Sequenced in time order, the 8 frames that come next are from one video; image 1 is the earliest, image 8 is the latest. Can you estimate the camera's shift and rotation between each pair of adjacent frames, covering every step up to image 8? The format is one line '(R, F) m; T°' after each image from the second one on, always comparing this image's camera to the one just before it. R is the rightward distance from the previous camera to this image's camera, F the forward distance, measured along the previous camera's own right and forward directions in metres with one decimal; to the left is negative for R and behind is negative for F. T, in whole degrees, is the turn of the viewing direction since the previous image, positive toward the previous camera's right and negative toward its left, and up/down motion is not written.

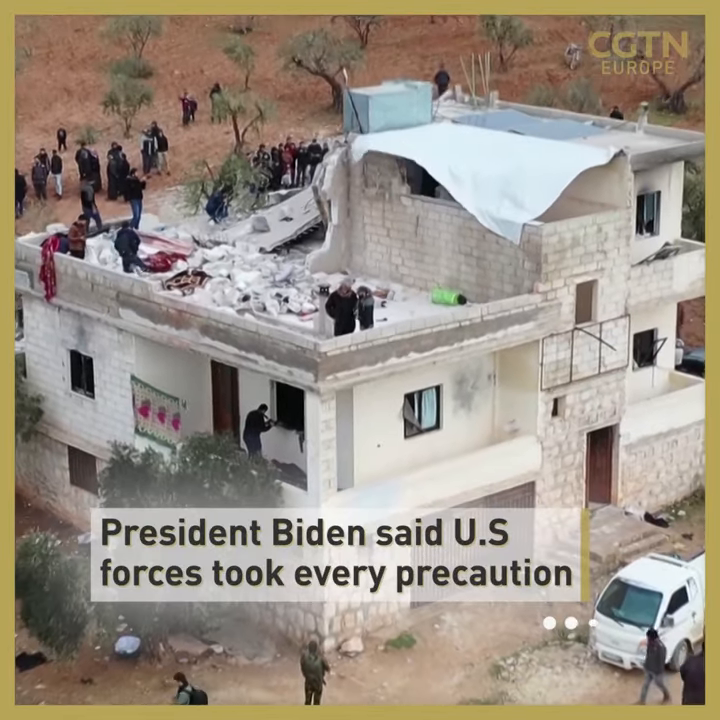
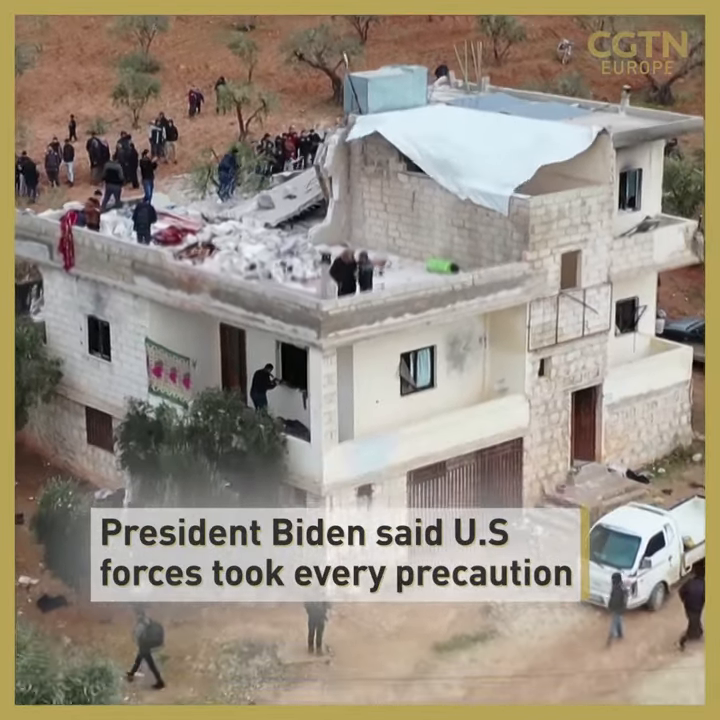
(0.0, -1.6) m; 0°
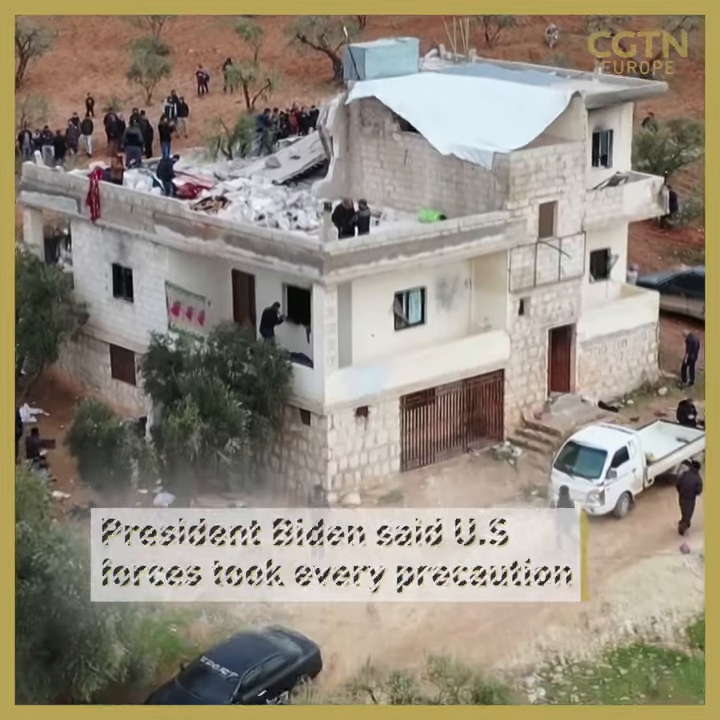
(0.0, -2.8) m; 0°
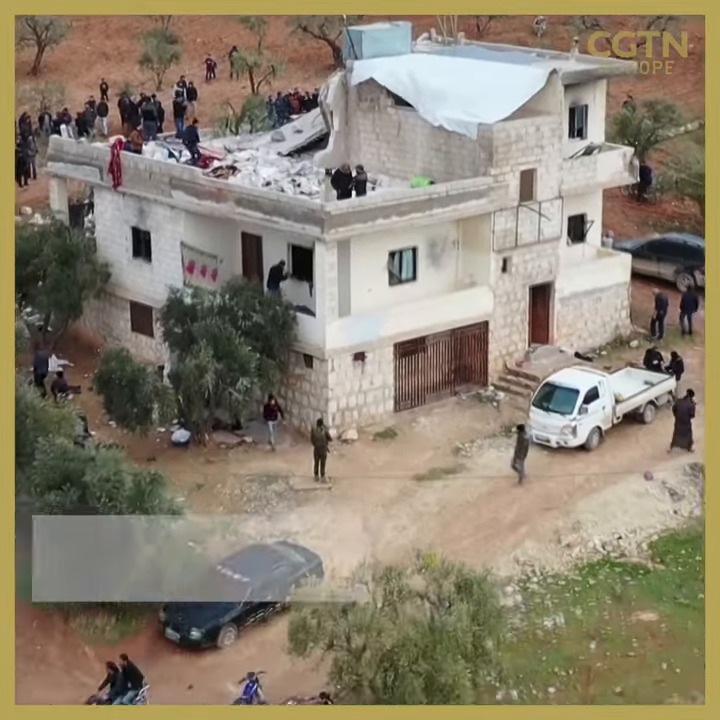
(0.0, -2.8) m; 0°
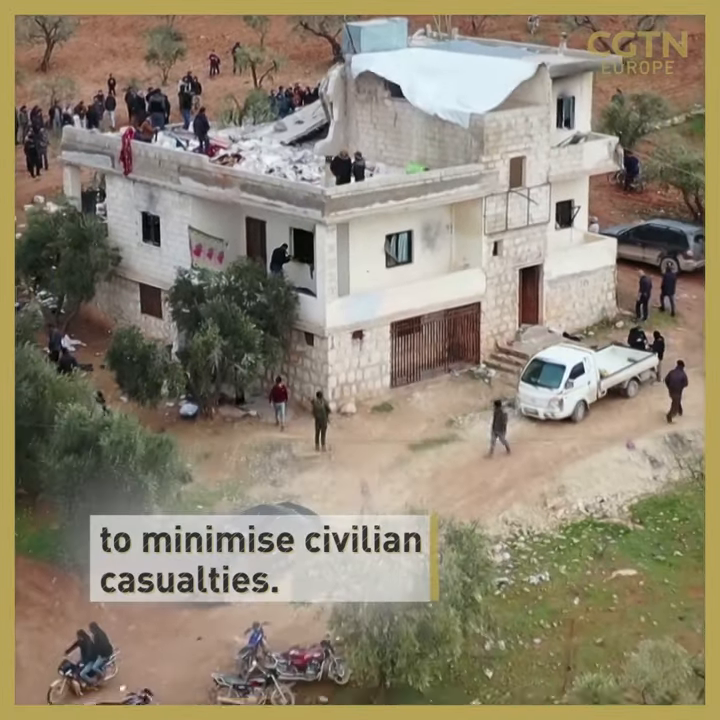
(0.0, -1.7) m; 0°
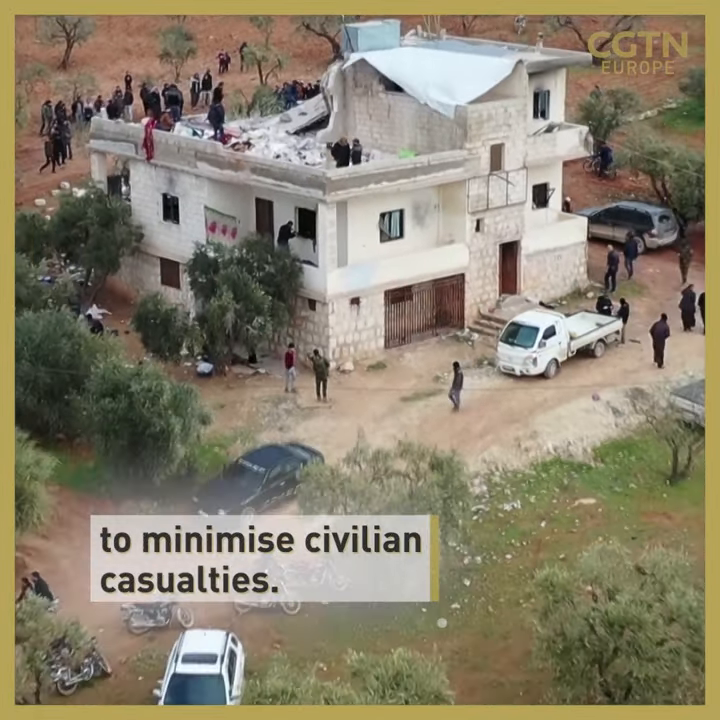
(+0.1, -3.9) m; 0°
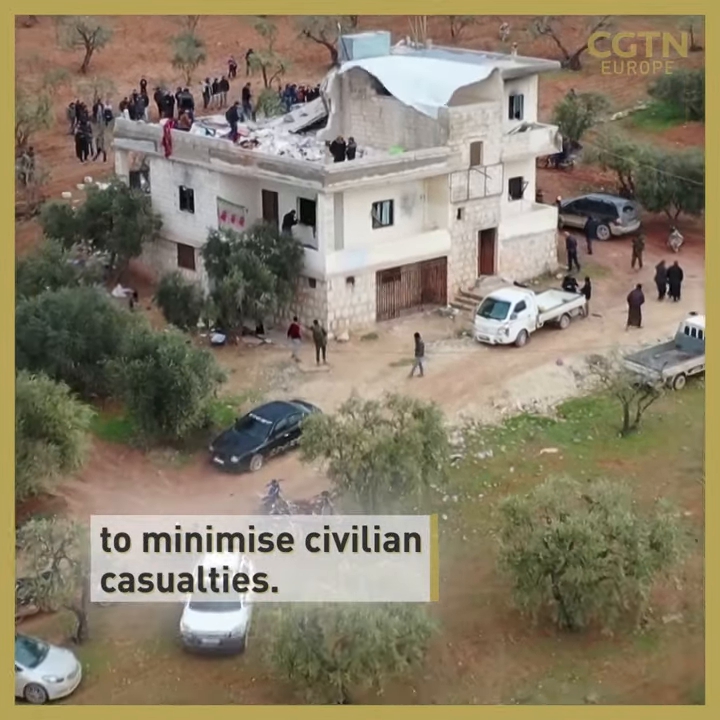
(+0.1, -4.7) m; 0°
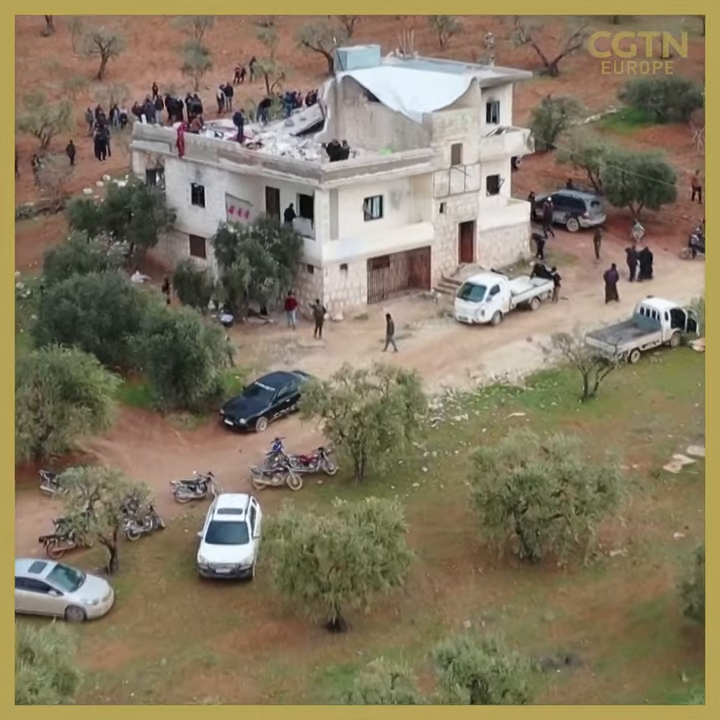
(+0.2, -4.9) m; 0°
